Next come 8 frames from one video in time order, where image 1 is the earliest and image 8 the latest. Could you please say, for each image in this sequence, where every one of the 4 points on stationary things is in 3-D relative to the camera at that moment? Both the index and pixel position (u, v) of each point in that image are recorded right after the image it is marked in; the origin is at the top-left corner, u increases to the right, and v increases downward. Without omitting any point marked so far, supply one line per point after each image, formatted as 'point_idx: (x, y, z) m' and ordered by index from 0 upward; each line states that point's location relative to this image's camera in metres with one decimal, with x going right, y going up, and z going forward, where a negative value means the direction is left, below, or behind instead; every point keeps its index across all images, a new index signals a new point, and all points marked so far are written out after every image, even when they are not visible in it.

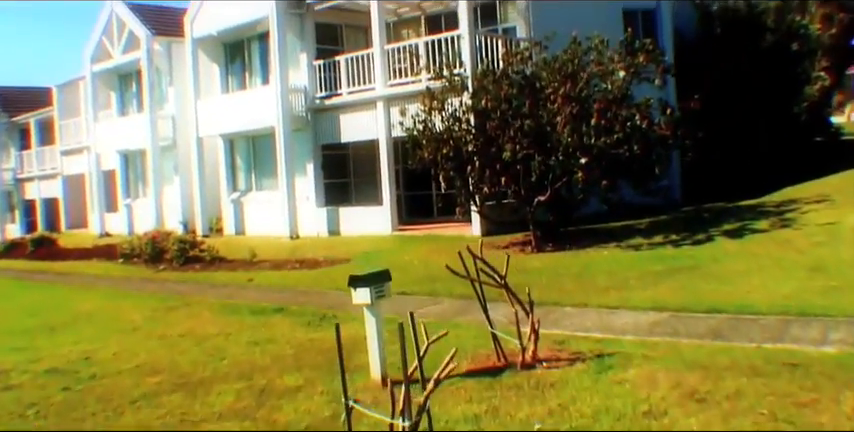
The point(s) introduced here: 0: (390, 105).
0: (-0.6, +1.7, +17.7) m
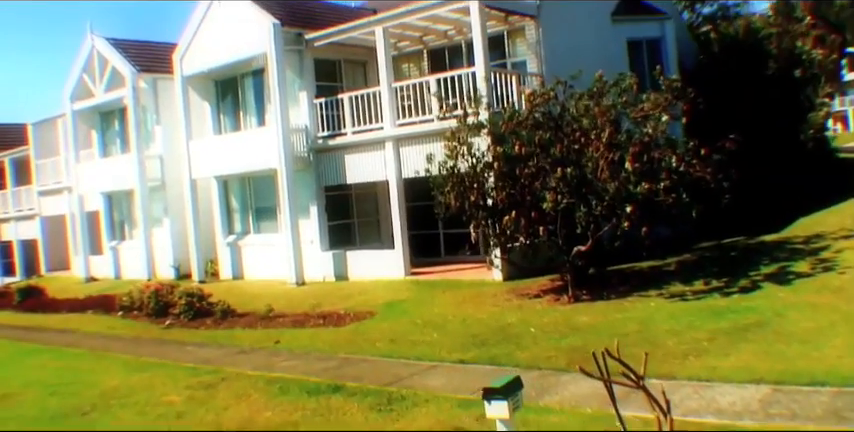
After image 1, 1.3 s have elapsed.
0: (-0.4, +1.0, +17.0) m
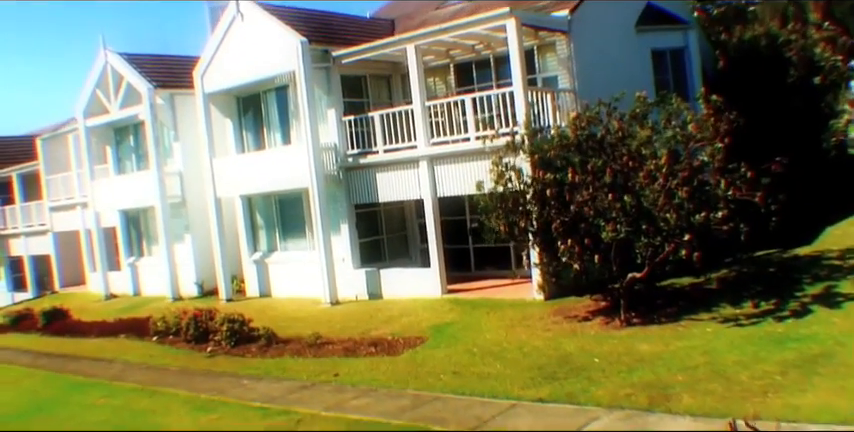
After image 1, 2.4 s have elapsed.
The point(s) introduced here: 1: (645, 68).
0: (+0.1, +0.7, +17.0) m
1: (+3.5, +2.3, +18.8) m
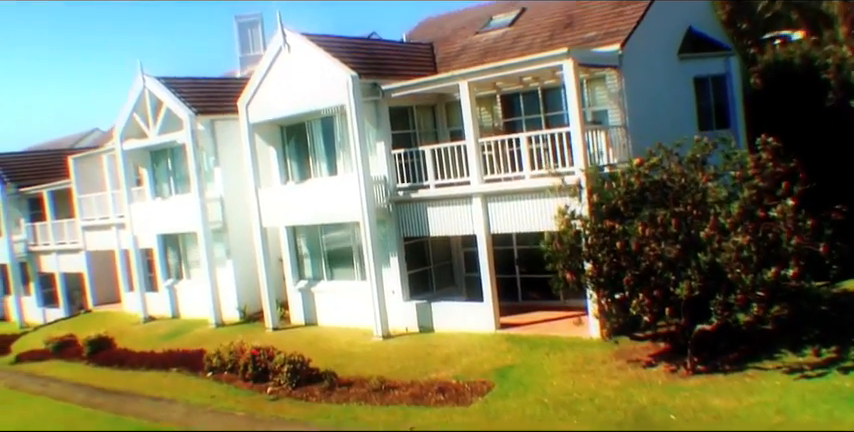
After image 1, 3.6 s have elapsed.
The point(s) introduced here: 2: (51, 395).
0: (+0.9, +0.2, +17.1) m
1: (+4.2, +1.9, +18.9) m
2: (-5.4, -2.5, +16.8) m
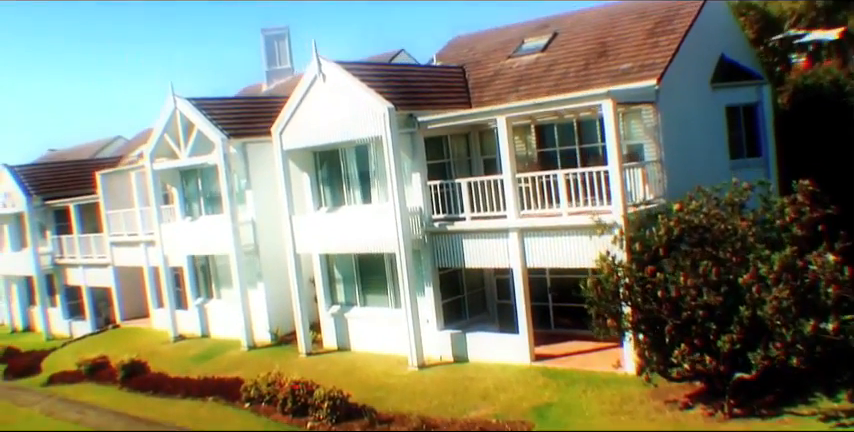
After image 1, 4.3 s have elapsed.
0: (+1.4, -0.3, +17.2) m
1: (+4.7, +1.4, +19.0) m
2: (-4.8, -3.0, +17.0) m
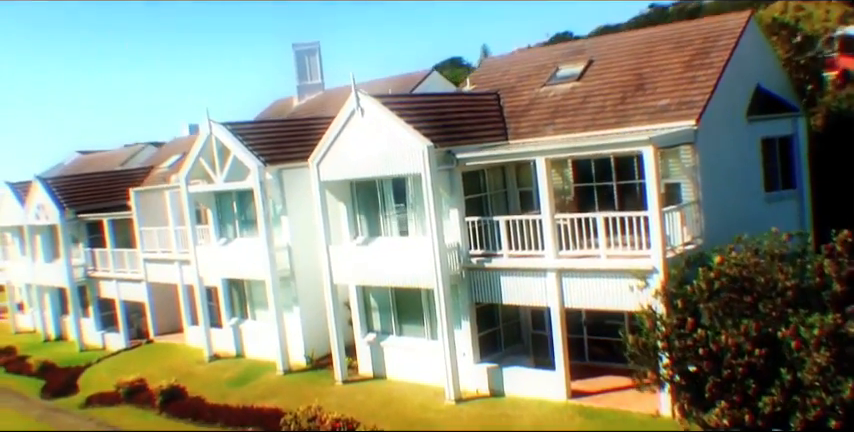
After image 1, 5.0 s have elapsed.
0: (+2.0, -0.9, +17.4) m
1: (+5.3, +0.9, +19.1) m
2: (-4.3, -3.5, +17.3) m
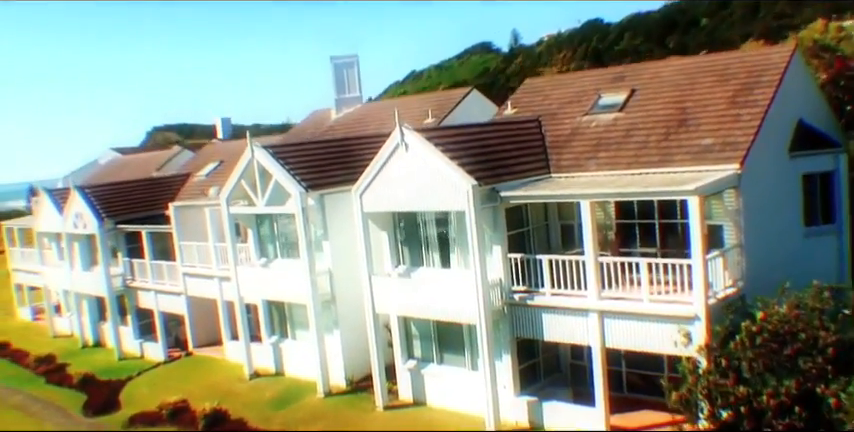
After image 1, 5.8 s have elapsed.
0: (+2.7, -1.5, +17.6) m
1: (+6.0, +0.3, +19.1) m
2: (-3.6, -4.1, +17.6) m
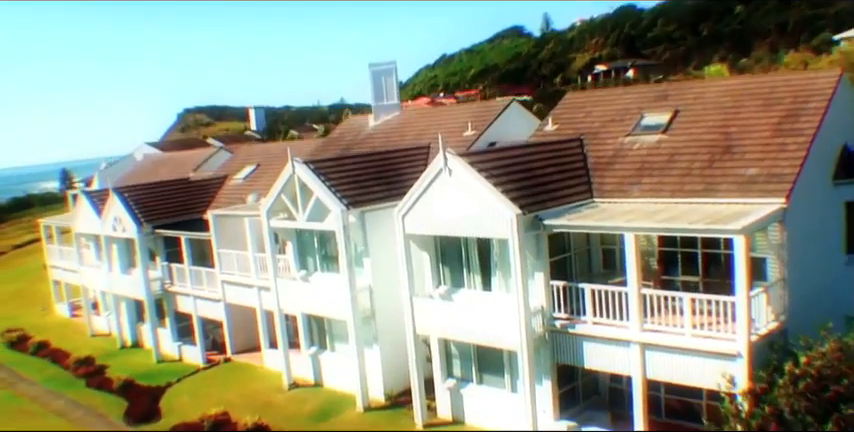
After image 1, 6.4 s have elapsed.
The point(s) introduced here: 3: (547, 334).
0: (+3.3, -2.0, +17.7) m
1: (+6.7, -0.1, +19.1) m
2: (-3.0, -4.5, +17.9) m
3: (+1.9, -1.8, +18.6) m
